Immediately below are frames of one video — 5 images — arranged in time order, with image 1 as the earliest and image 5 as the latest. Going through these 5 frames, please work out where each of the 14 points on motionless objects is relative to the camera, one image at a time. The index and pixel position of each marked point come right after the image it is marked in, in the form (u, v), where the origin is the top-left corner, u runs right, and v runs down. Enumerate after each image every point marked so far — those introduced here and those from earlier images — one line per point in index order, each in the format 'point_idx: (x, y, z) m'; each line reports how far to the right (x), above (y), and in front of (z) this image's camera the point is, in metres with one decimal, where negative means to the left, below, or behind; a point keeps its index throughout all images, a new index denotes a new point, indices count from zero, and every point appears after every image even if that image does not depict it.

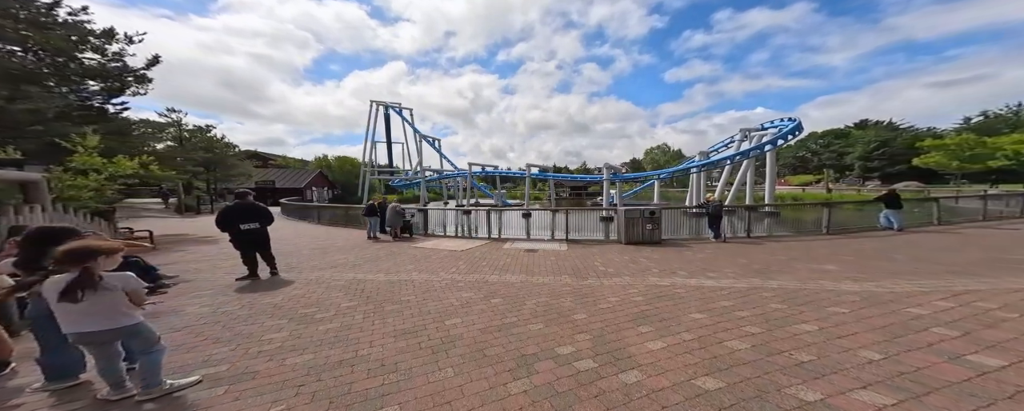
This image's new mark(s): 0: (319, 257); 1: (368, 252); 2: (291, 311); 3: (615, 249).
0: (-5.3, -1.4, +8.7) m
1: (-4.5, -1.4, +10.0) m
2: (-3.2, -1.5, +4.5) m
3: (+3.1, -1.4, +9.5) m
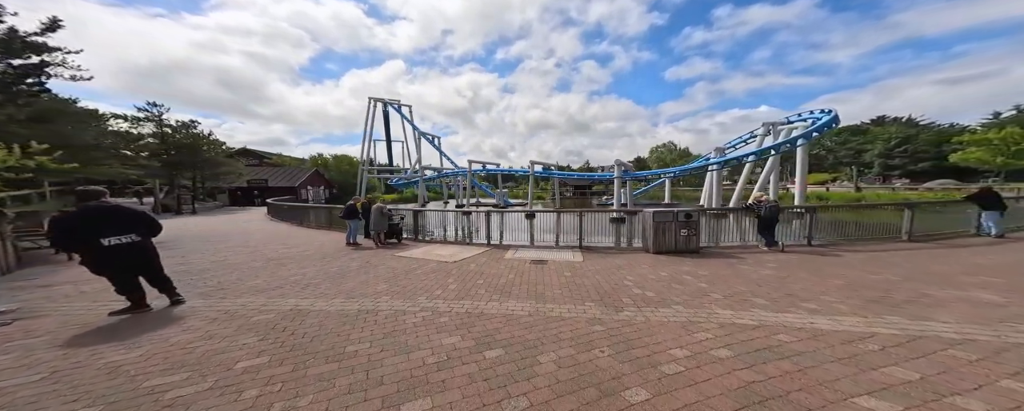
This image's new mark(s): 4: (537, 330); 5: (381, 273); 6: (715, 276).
0: (-5.2, -1.4, +6.8) m
1: (-4.4, -1.4, +8.1) m
2: (-3.1, -1.5, +2.6) m
3: (+3.2, -1.3, +7.5) m
4: (+0.3, -1.6, +4.1) m
5: (-2.9, -1.5, +7.0) m
6: (+3.8, -1.3, +6.0) m
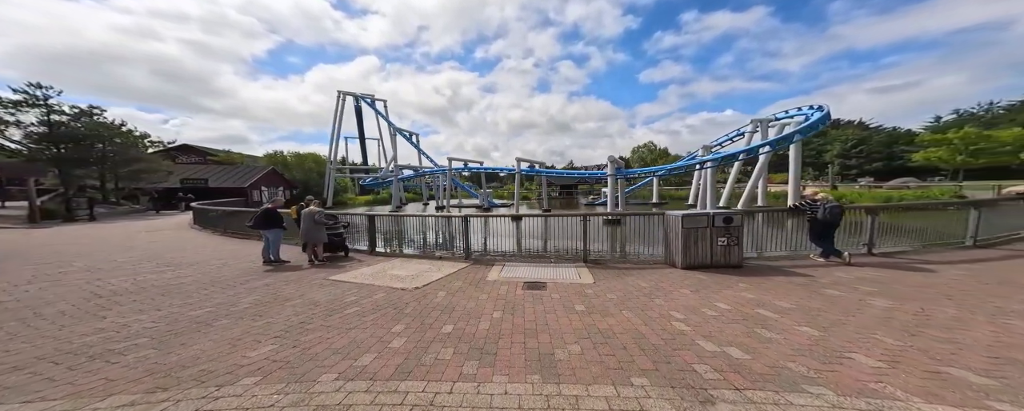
0: (-5.4, -1.4, +3.9) m
1: (-4.8, -1.4, +5.3) m
2: (-3.0, -1.5, -0.1) m
3: (+2.9, -1.3, +5.4) m
4: (+0.3, -1.5, +1.8) m
5: (-3.1, -1.5, +4.3) m
6: (+3.7, -1.3, +3.9) m
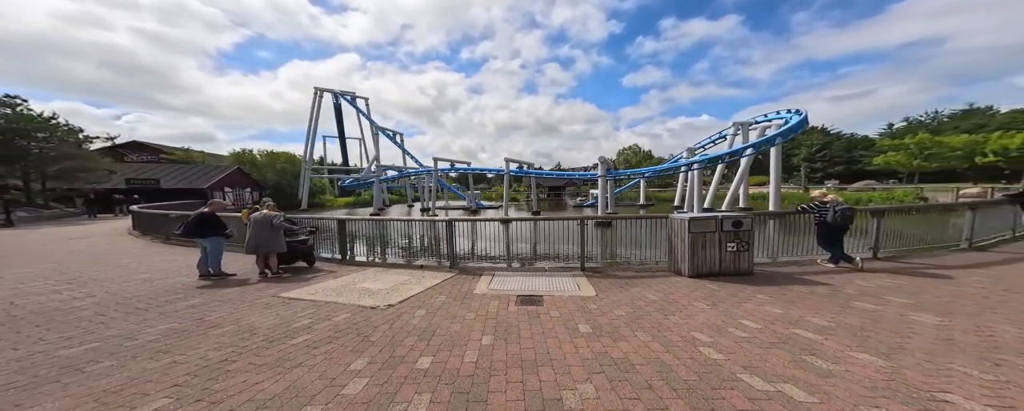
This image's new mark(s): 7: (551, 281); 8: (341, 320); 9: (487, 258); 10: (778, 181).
0: (-5.5, -1.4, +2.8) m
1: (-4.9, -1.5, +4.2) m
2: (-2.7, -1.5, -1.0) m
3: (+2.7, -1.3, +4.8) m
4: (+0.4, -1.5, +1.0) m
5: (-3.2, -1.5, +3.3) m
6: (+3.6, -1.3, +3.4) m
7: (+0.5, -1.5, +6.4) m
8: (-2.5, -1.6, +4.4) m
9: (-0.8, -1.4, +8.0) m
10: (+15.0, +1.5, +18.0) m
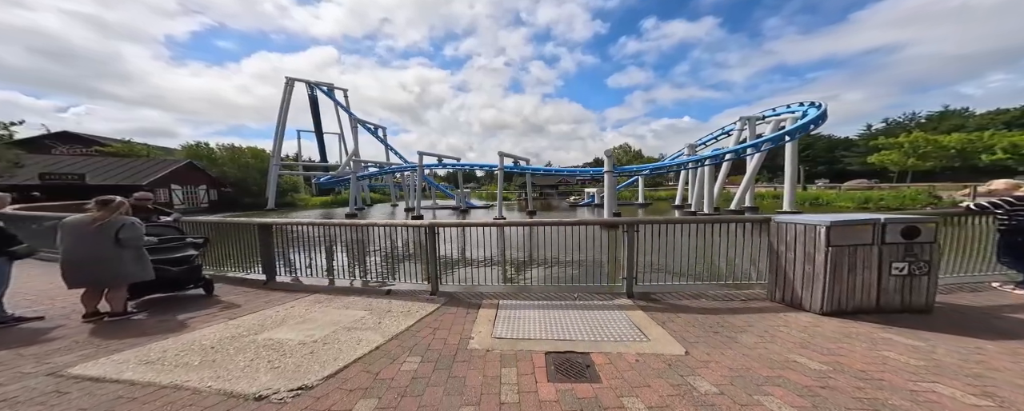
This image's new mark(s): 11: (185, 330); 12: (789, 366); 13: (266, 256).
0: (-5.0, -1.3, 0.0) m
1: (-4.6, -1.4, +1.4) m
2: (-2.1, -1.4, -3.7) m
3: (+3.1, -1.2, +2.5) m
4: (+0.9, -1.4, -1.5) m
5: (-2.8, -1.4, +0.7) m
6: (+4.0, -1.2, +1.1) m
7: (+0.7, -1.4, +4.0) m
8: (-2.1, -1.5, +1.8) m
9: (-0.6, -1.3, +5.5) m
10: (+14.5, +1.5, +16.4) m
11: (-3.7, -1.4, +3.5) m
12: (+2.3, -1.3, +2.7) m
13: (-4.6, -0.8, +5.9) m
